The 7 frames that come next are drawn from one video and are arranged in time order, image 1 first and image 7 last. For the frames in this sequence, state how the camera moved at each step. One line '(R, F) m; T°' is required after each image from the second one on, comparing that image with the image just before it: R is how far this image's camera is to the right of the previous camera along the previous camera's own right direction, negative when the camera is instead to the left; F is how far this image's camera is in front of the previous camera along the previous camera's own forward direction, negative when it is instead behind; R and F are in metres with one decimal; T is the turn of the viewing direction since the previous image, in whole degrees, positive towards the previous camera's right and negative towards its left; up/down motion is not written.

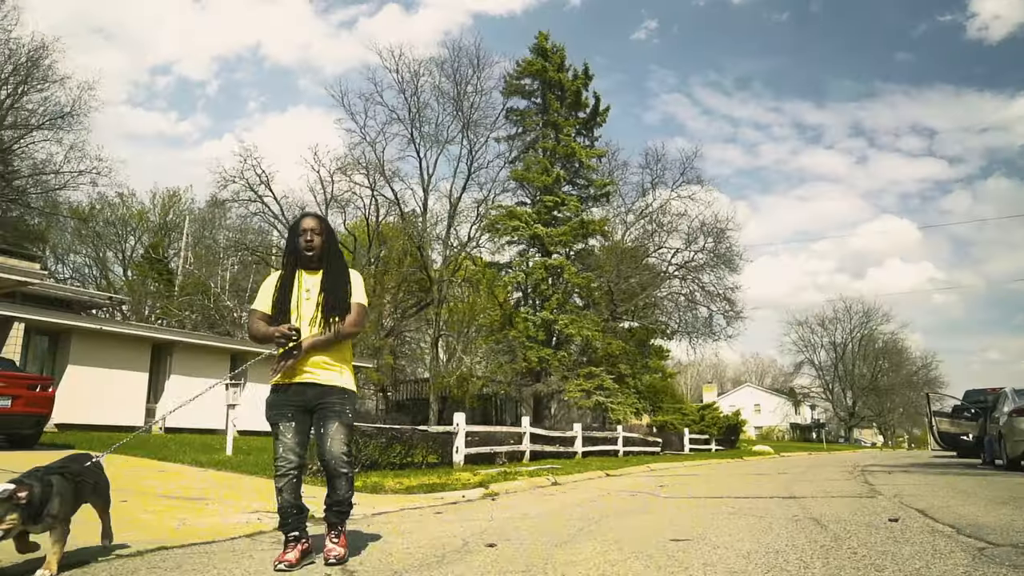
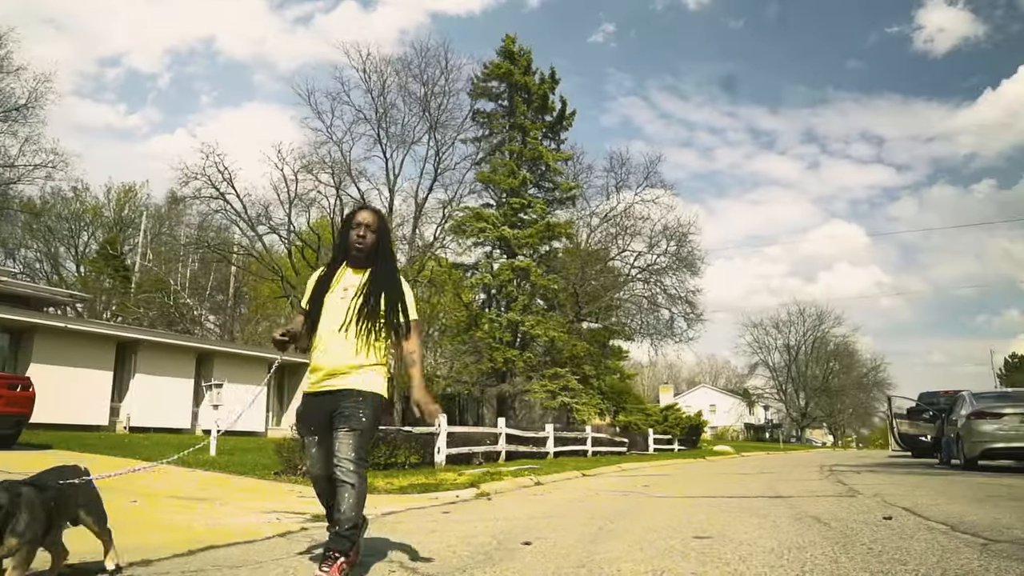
(-0.4, -0.2) m; +3°
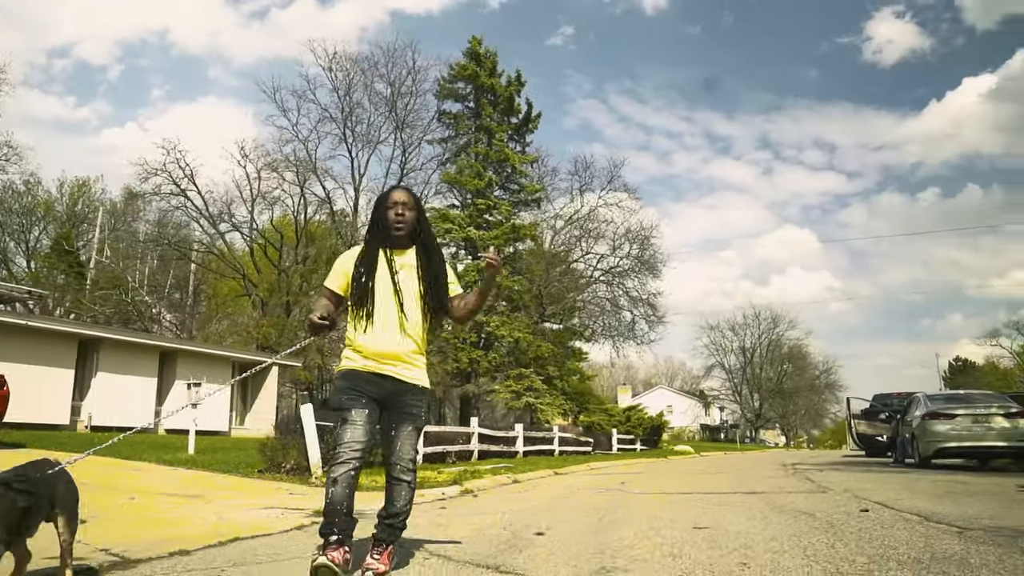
(-0.3, -0.2) m; +3°
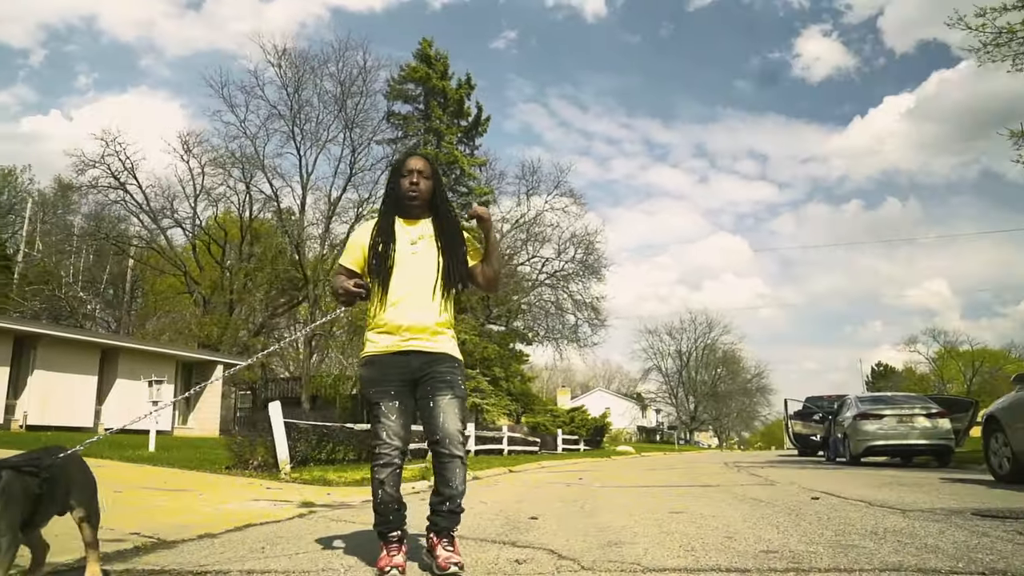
(-0.4, -0.4) m; +4°
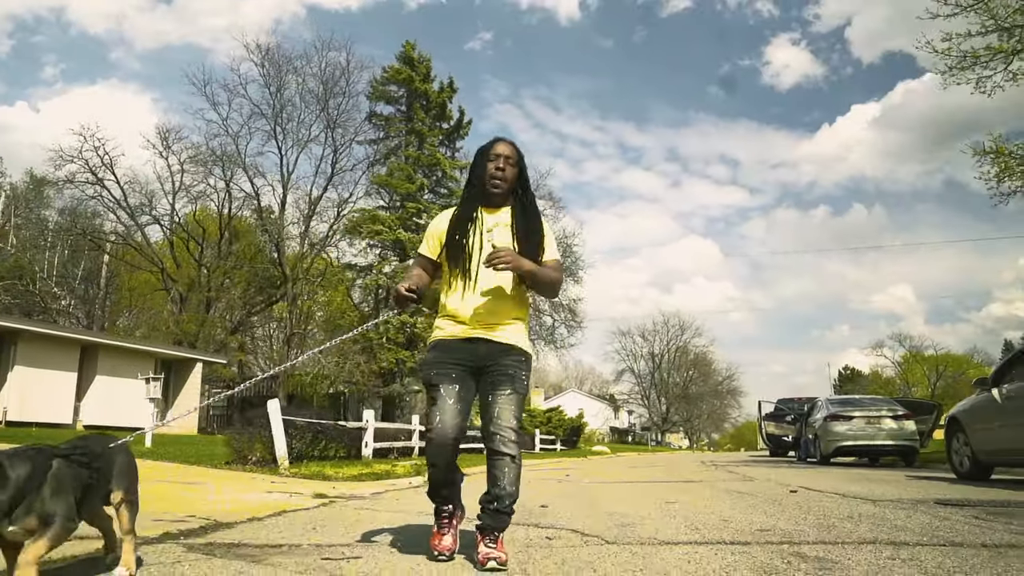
(-0.3, -0.5) m; +2°
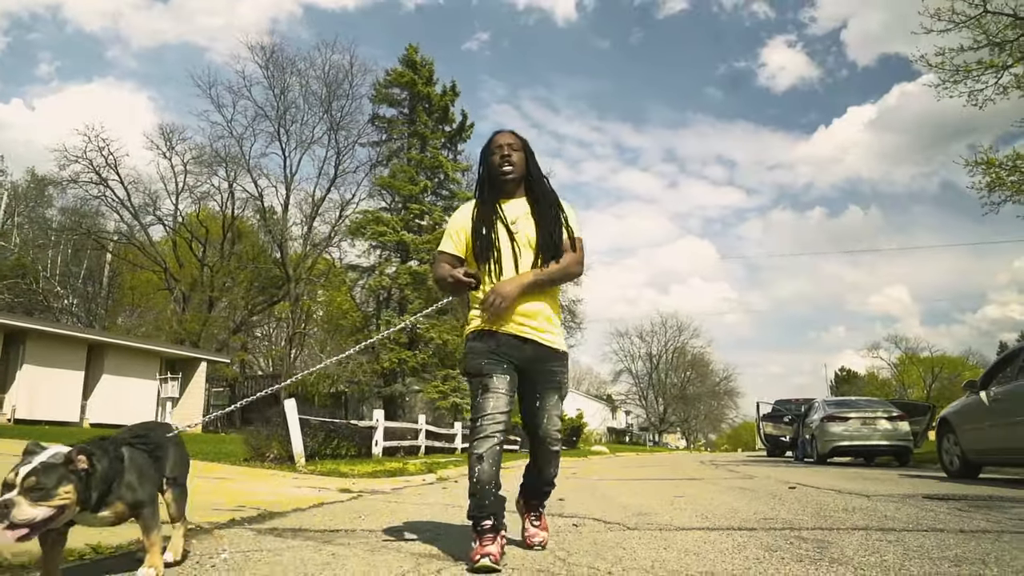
(-0.2, -0.4) m; 0°
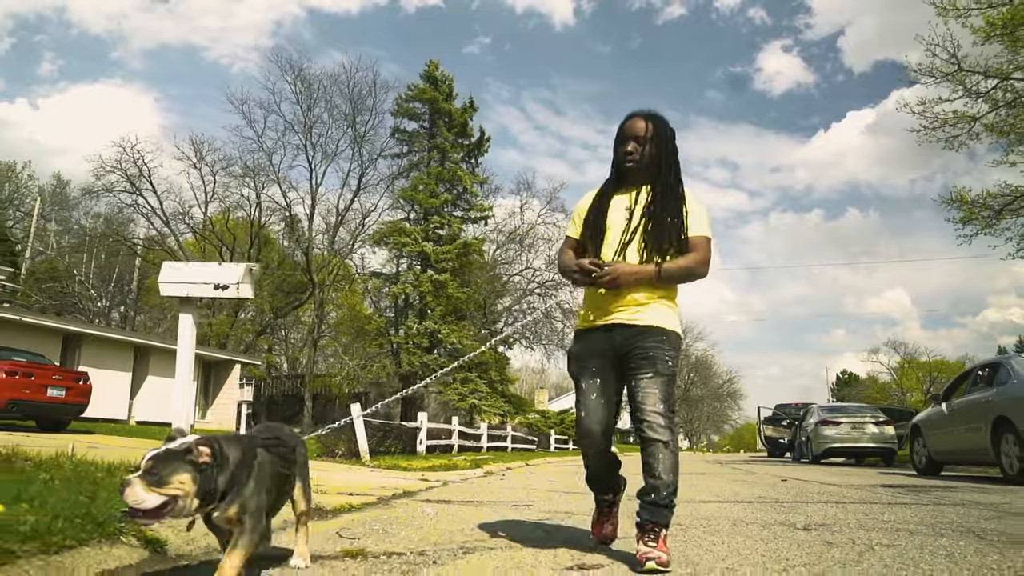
(-0.5, -1.9) m; 0°
